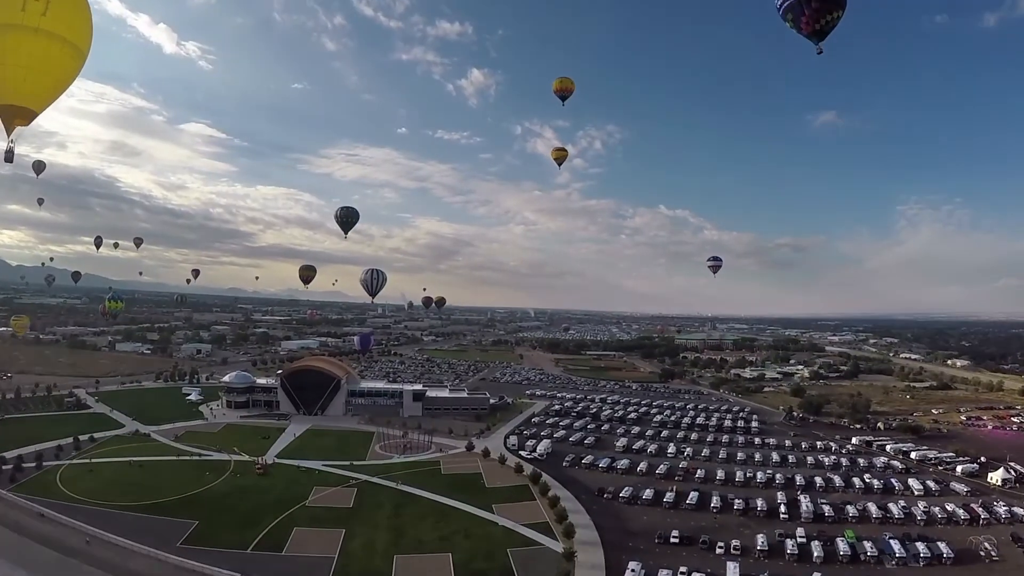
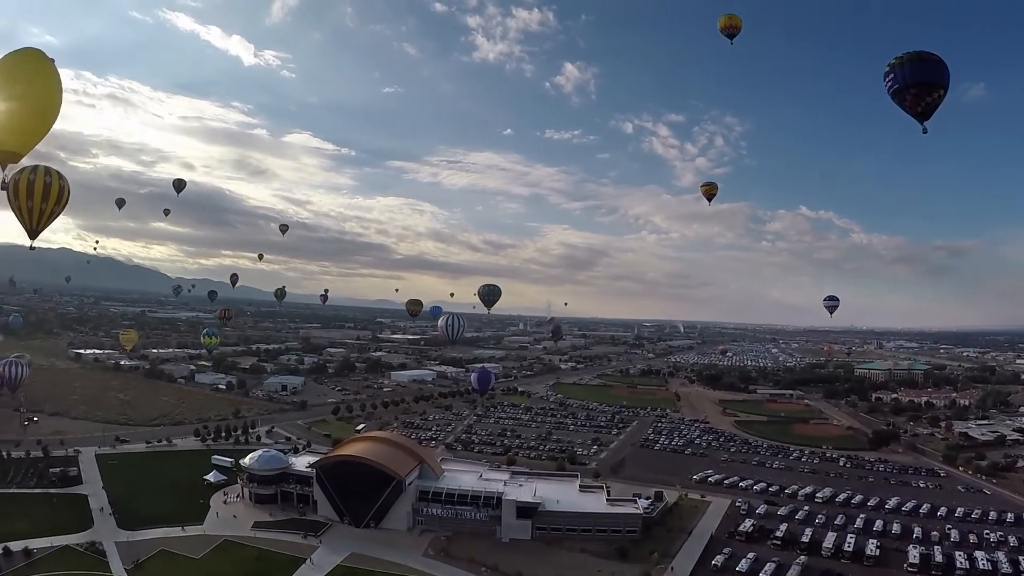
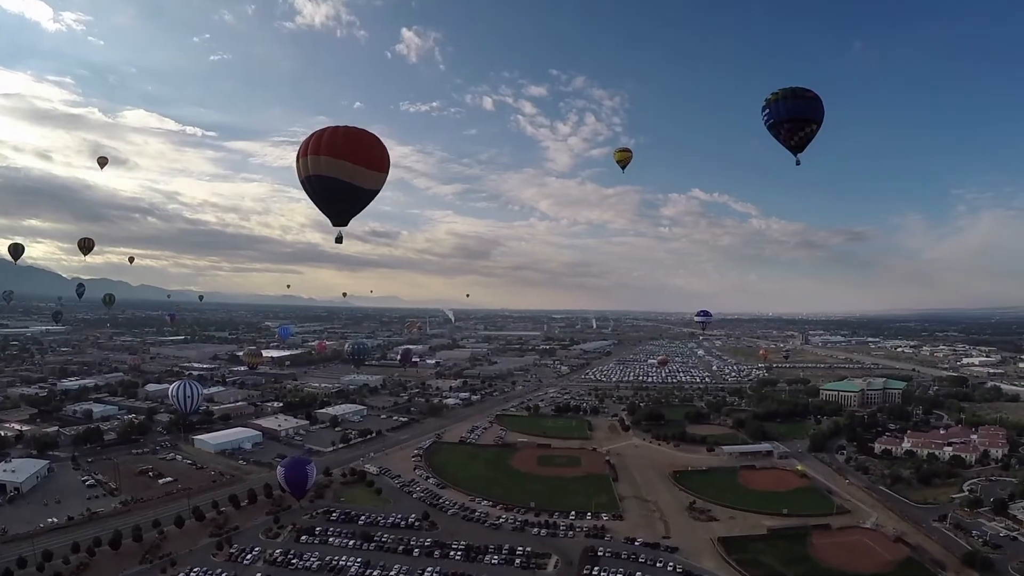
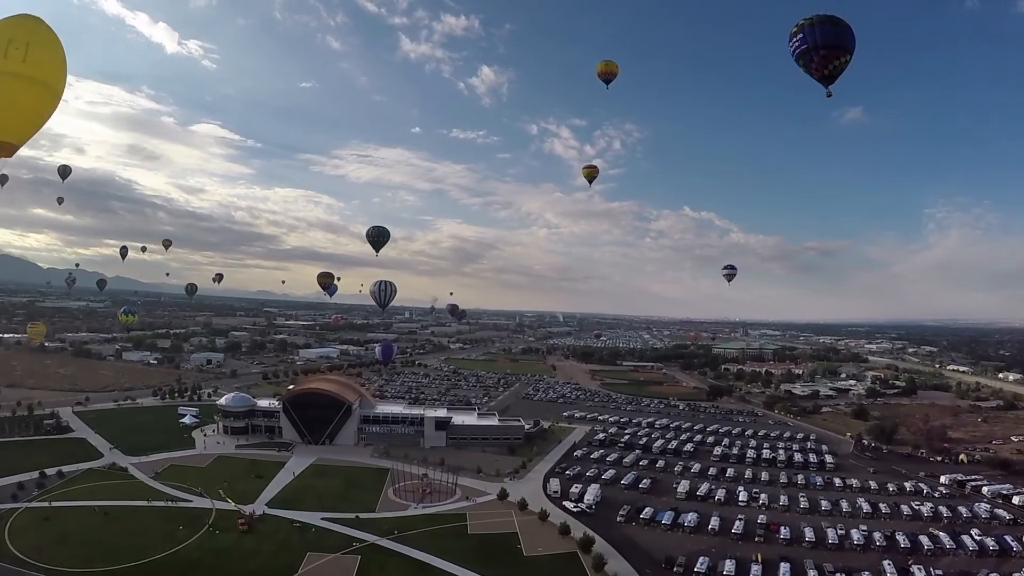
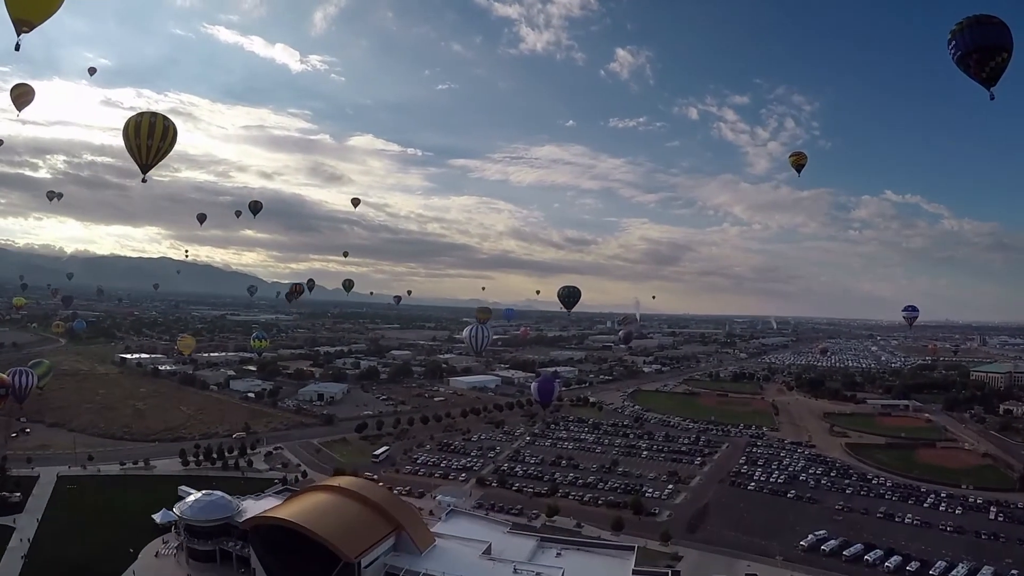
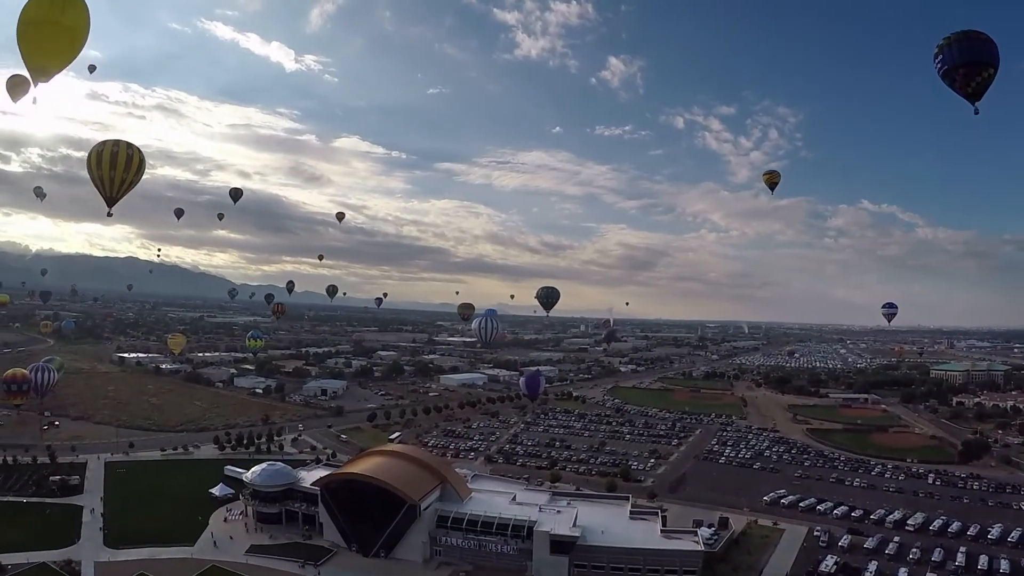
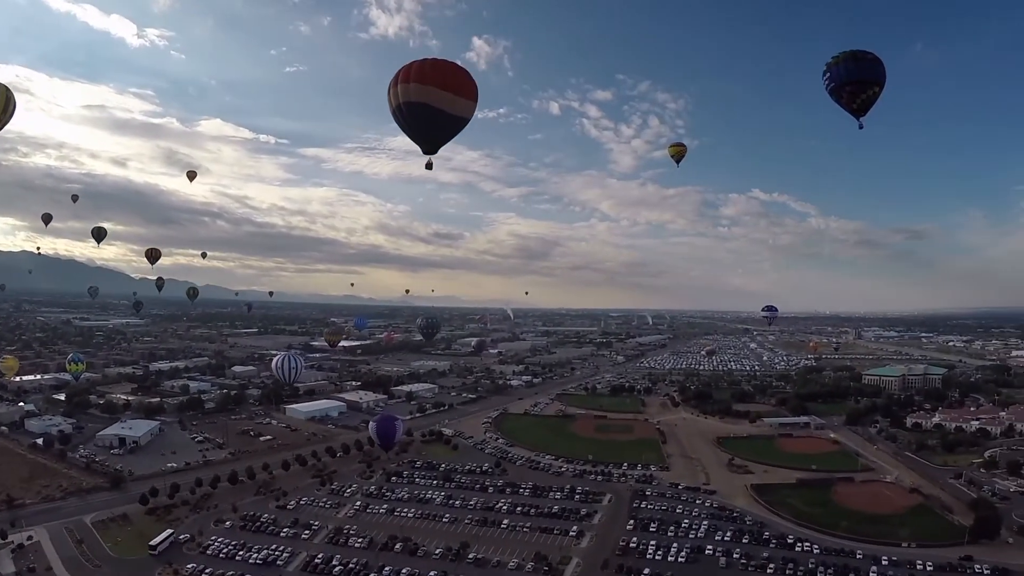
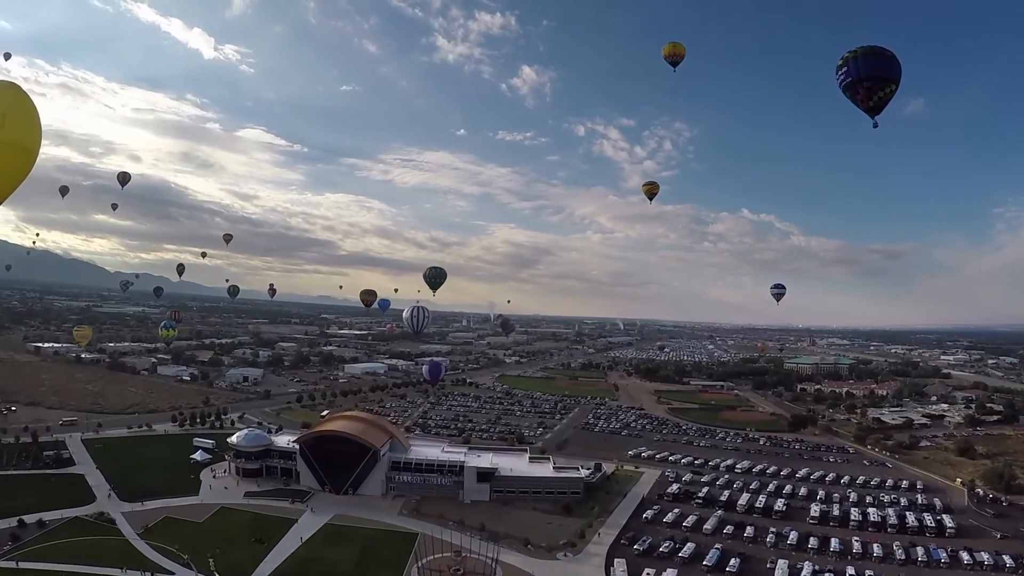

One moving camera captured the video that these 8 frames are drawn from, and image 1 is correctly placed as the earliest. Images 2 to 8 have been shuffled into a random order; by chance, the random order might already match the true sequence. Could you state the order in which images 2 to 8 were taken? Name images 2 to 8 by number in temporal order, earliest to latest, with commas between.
4, 8, 2, 6, 5, 7, 3
